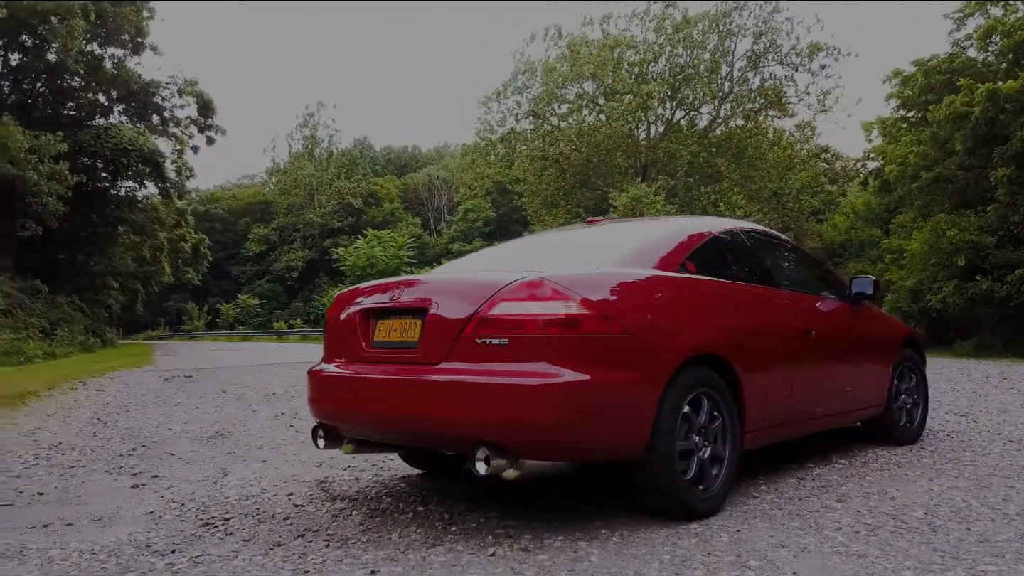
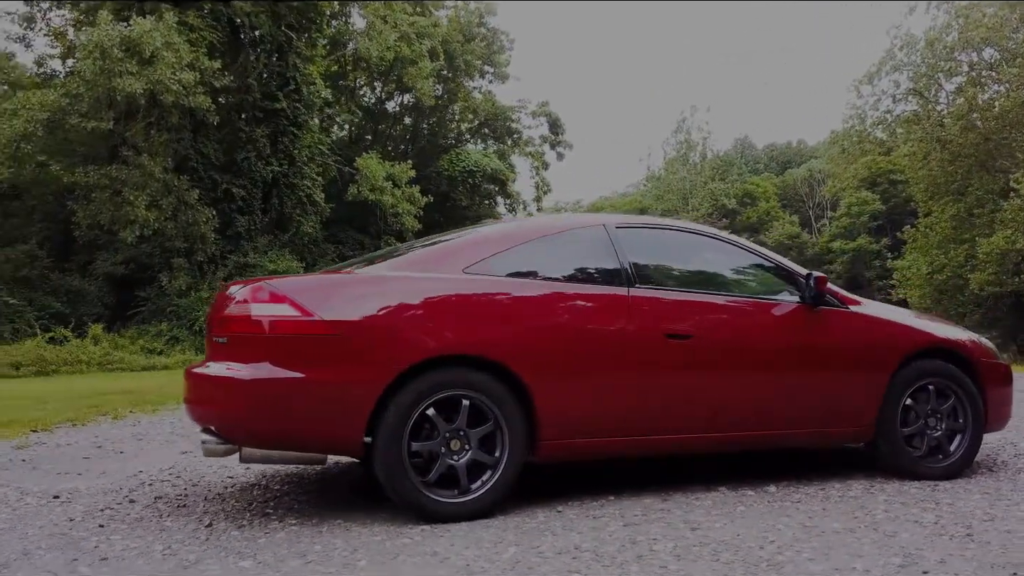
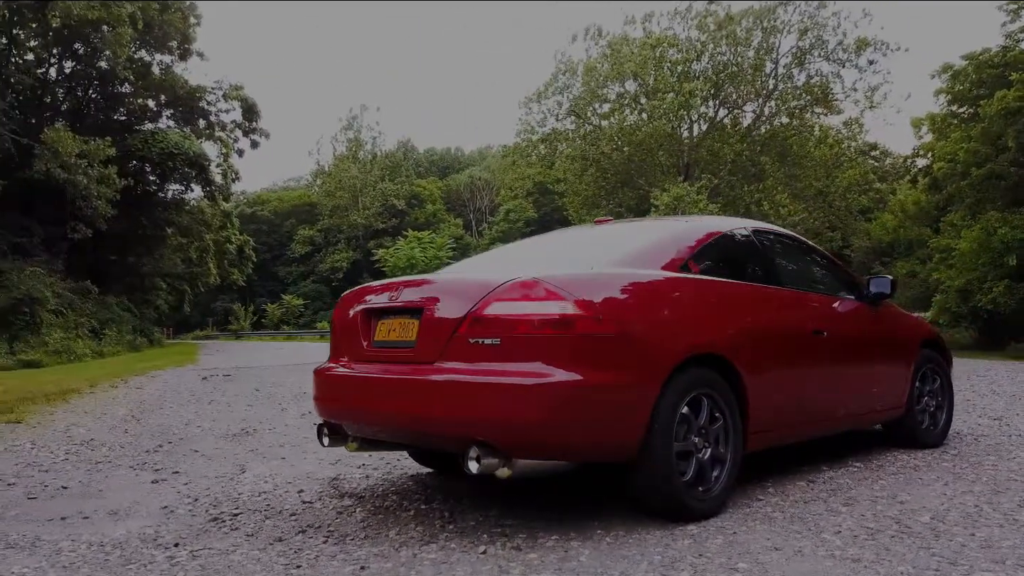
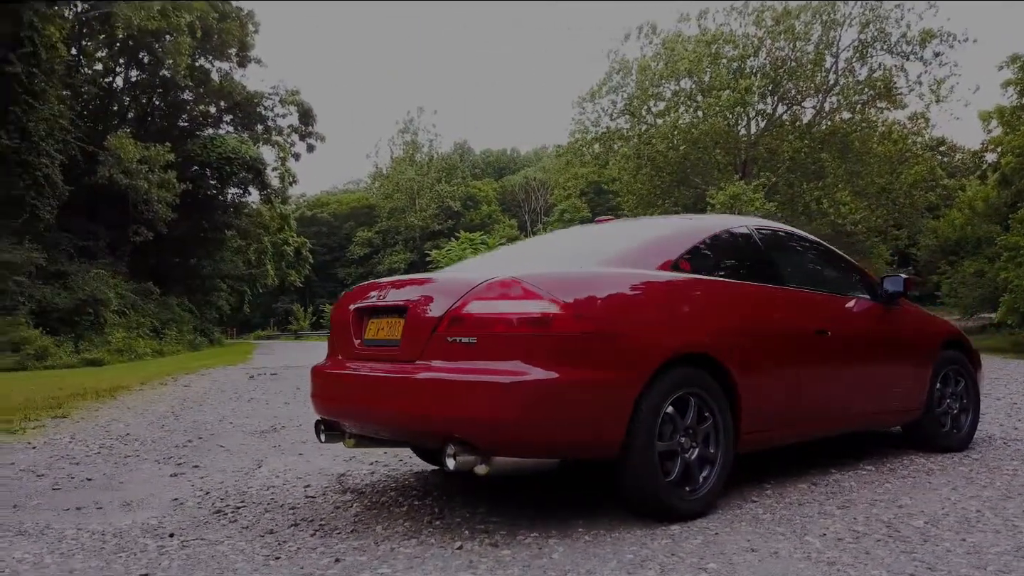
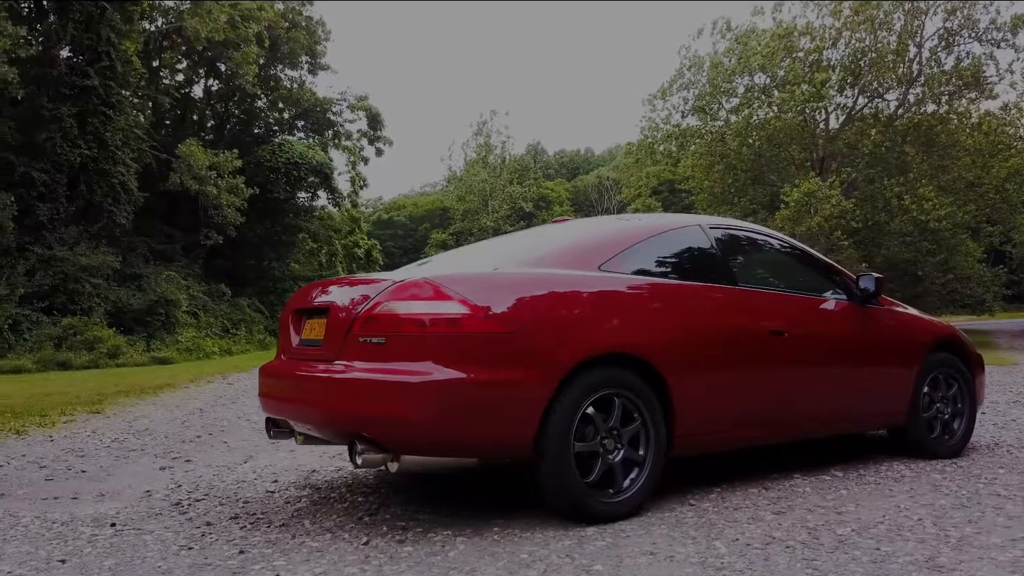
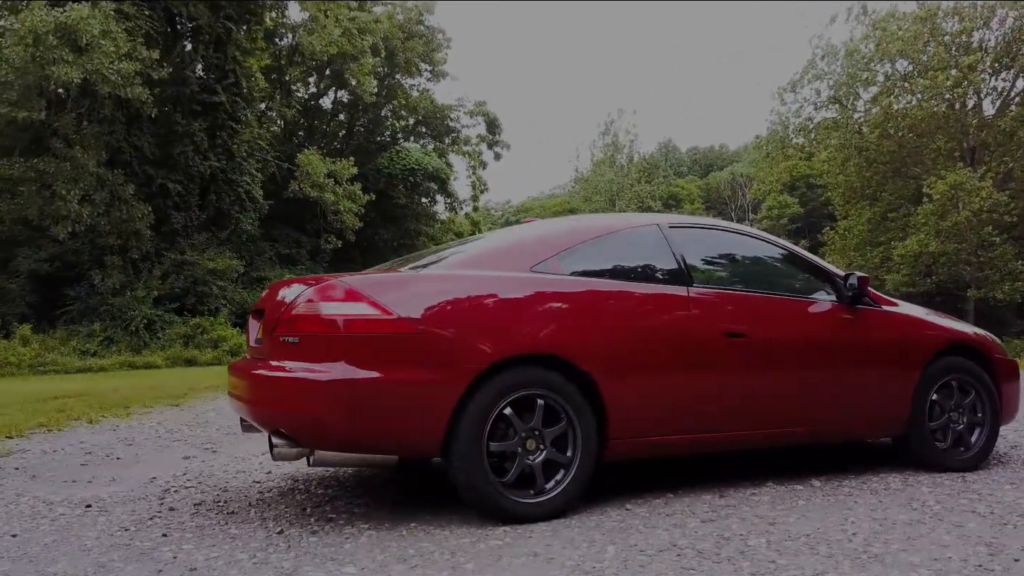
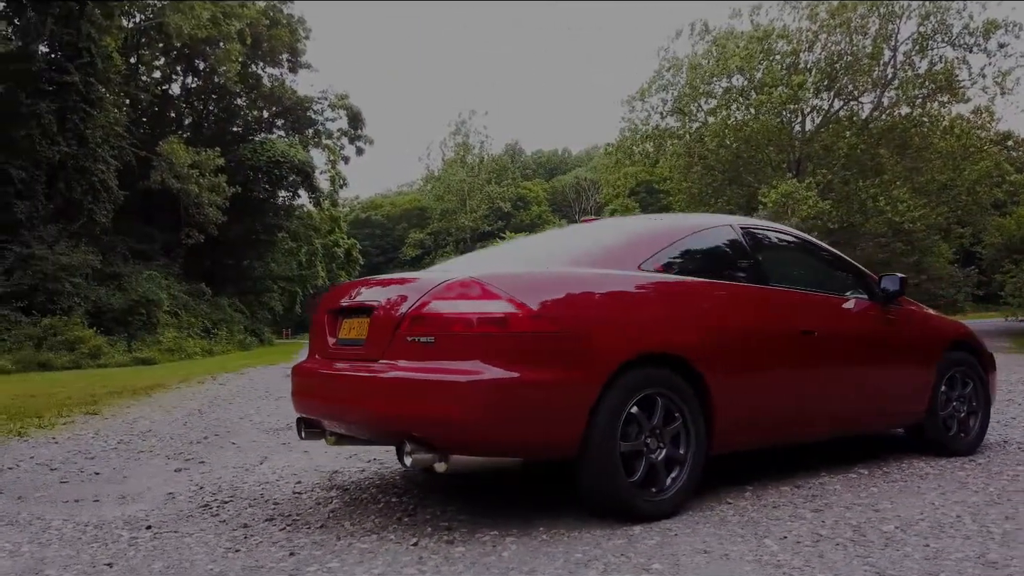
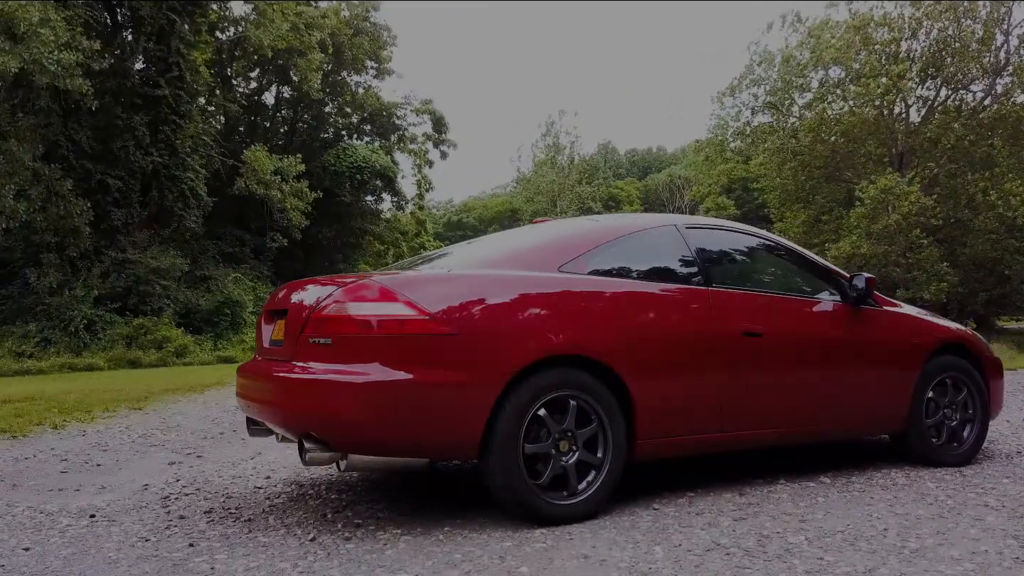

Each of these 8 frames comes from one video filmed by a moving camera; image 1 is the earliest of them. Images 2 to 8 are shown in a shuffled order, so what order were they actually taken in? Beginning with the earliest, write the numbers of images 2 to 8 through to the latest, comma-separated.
3, 4, 7, 5, 8, 6, 2
